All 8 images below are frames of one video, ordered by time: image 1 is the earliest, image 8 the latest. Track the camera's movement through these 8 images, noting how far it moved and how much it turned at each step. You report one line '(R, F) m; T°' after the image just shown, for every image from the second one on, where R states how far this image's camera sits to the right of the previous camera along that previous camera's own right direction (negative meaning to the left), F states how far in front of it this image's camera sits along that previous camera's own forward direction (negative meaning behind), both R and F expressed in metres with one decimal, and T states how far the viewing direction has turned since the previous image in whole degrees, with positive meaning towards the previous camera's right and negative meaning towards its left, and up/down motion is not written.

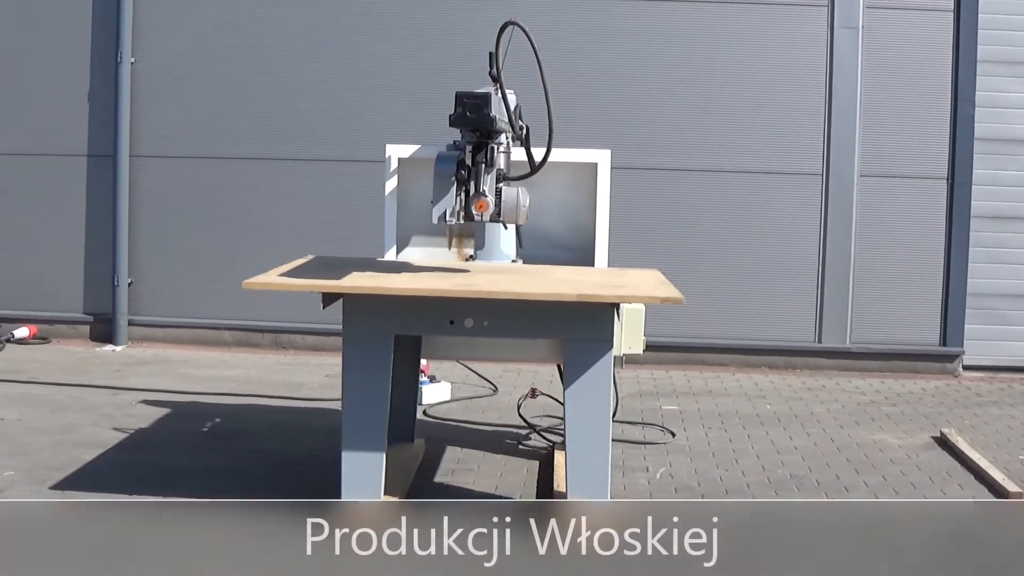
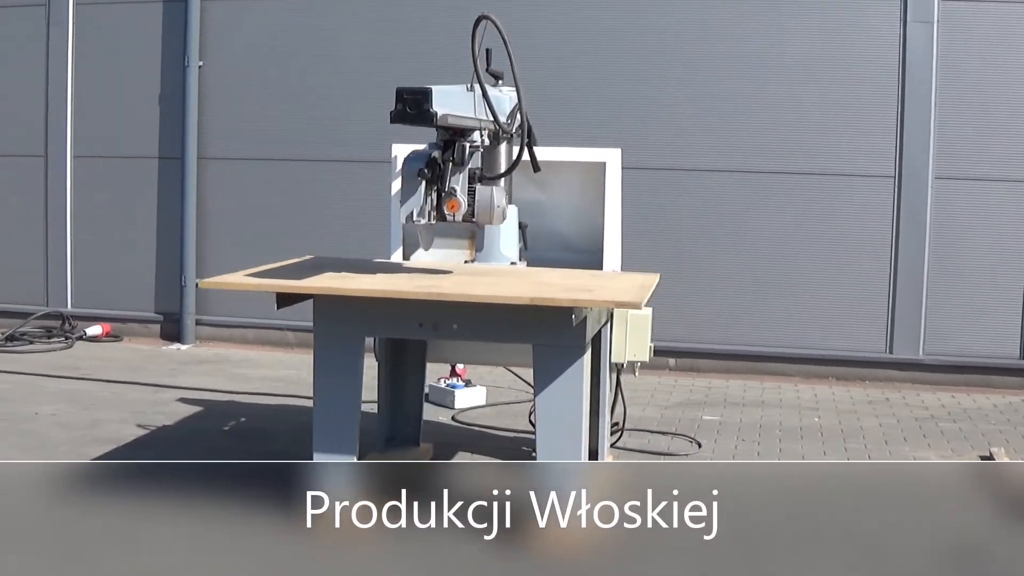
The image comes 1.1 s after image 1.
(+0.5, +0.2) m; -6°
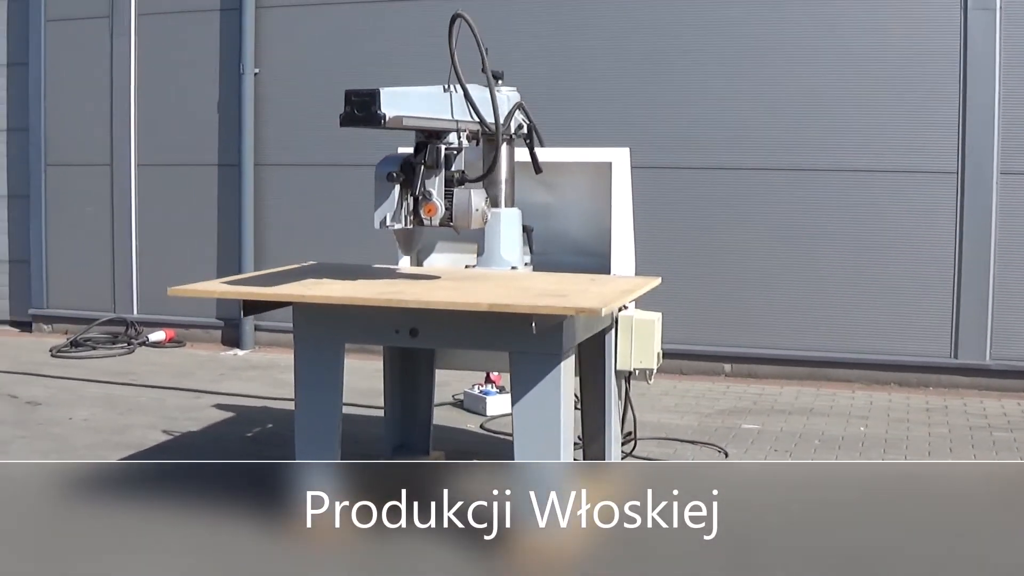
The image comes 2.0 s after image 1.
(+0.4, +0.1) m; -5°
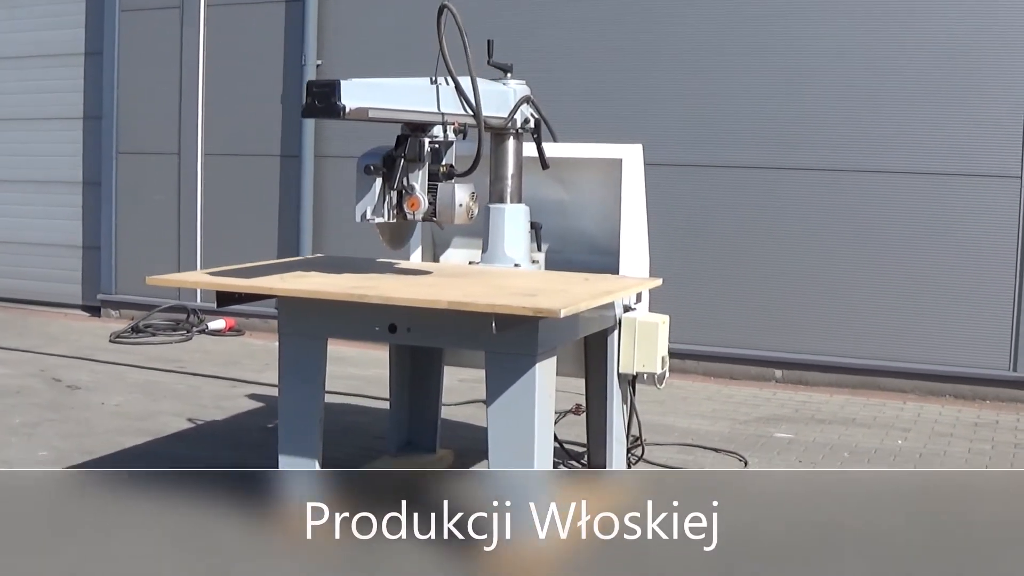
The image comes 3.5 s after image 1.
(+0.3, +0.1) m; -5°
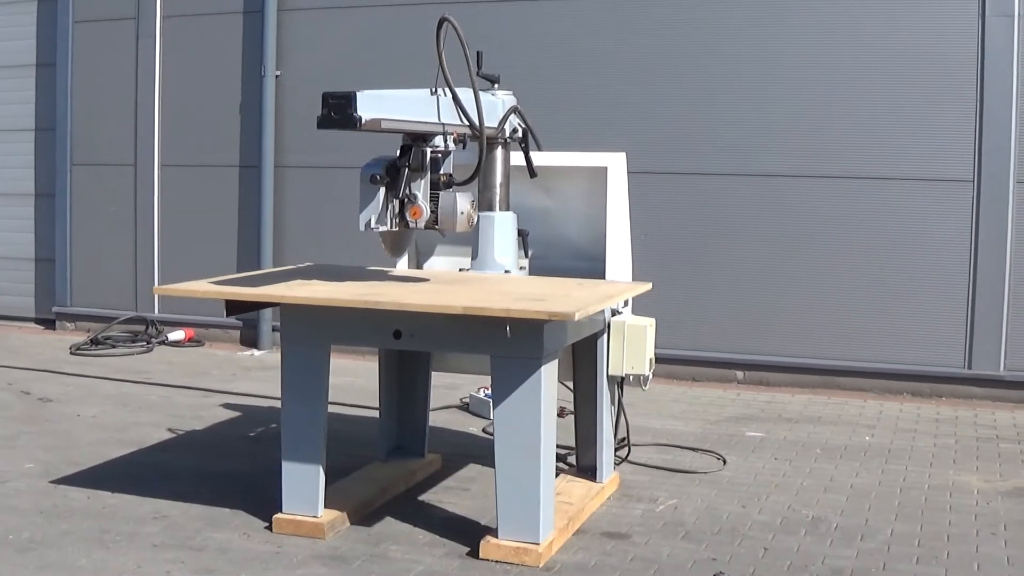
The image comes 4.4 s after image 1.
(-0.2, -0.1) m; +3°
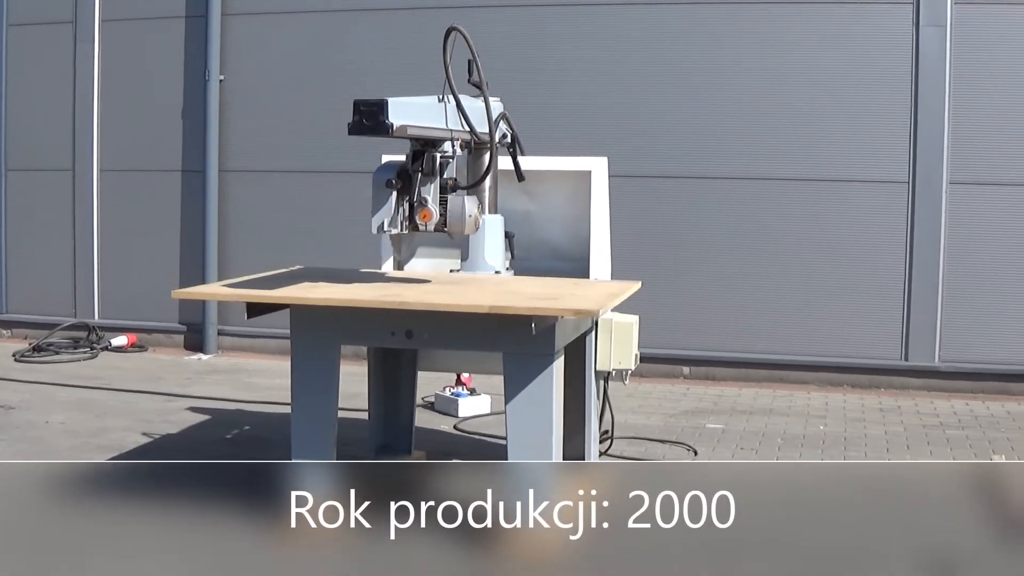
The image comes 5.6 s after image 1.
(-0.3, -0.1) m; +5°
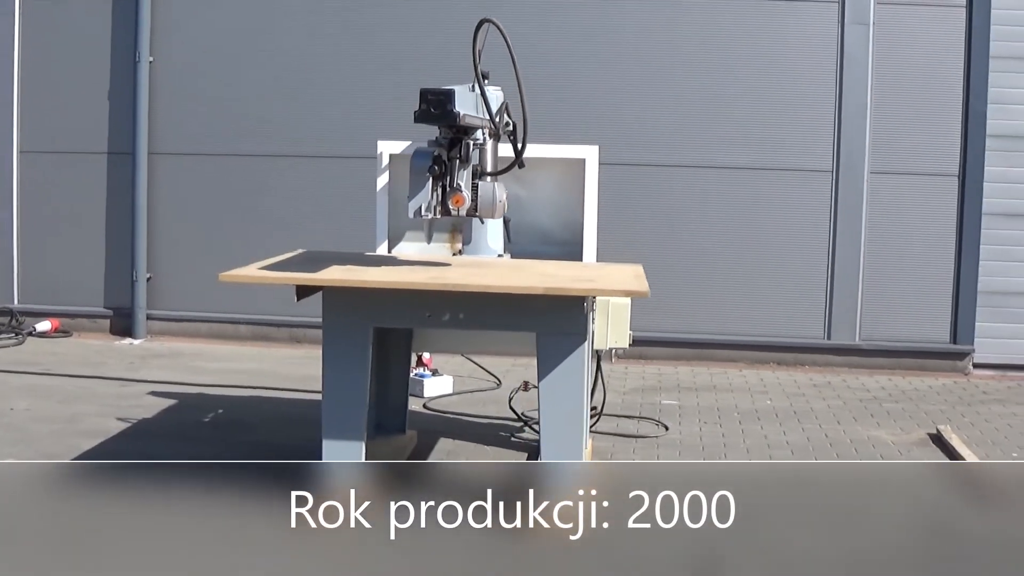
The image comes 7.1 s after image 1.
(-0.5, -0.1) m; +7°
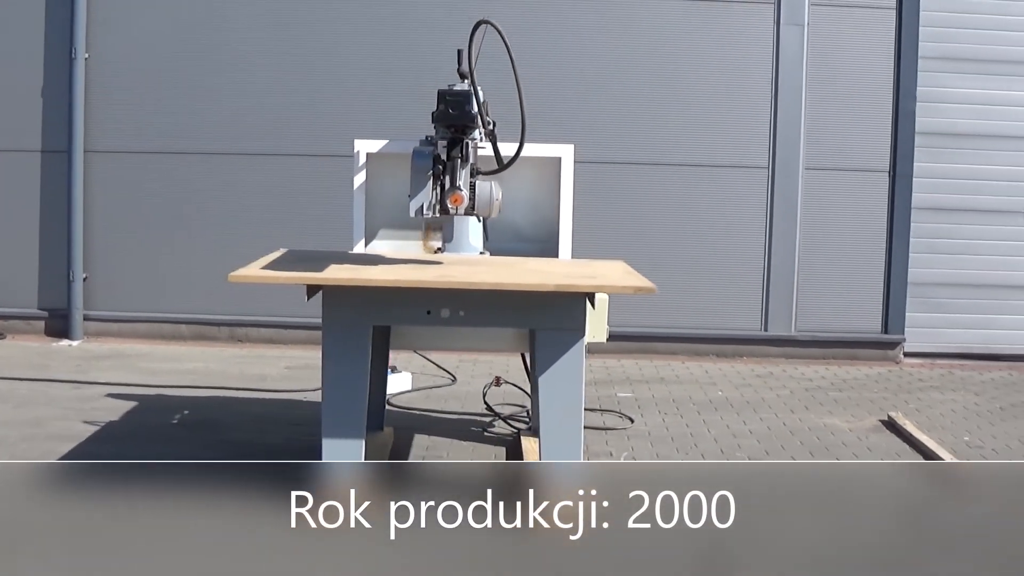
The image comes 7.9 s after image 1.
(-0.3, -0.1) m; +5°
